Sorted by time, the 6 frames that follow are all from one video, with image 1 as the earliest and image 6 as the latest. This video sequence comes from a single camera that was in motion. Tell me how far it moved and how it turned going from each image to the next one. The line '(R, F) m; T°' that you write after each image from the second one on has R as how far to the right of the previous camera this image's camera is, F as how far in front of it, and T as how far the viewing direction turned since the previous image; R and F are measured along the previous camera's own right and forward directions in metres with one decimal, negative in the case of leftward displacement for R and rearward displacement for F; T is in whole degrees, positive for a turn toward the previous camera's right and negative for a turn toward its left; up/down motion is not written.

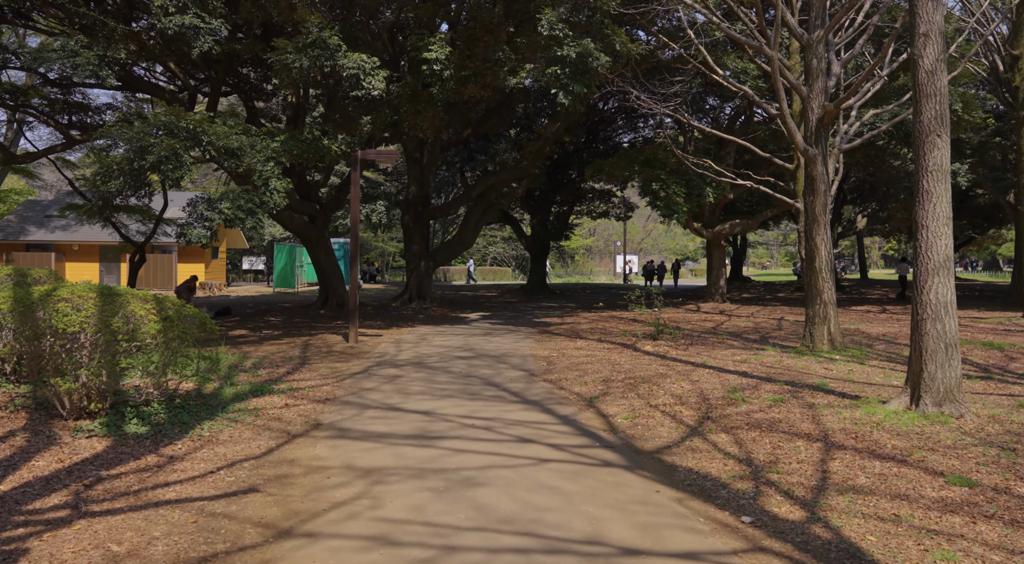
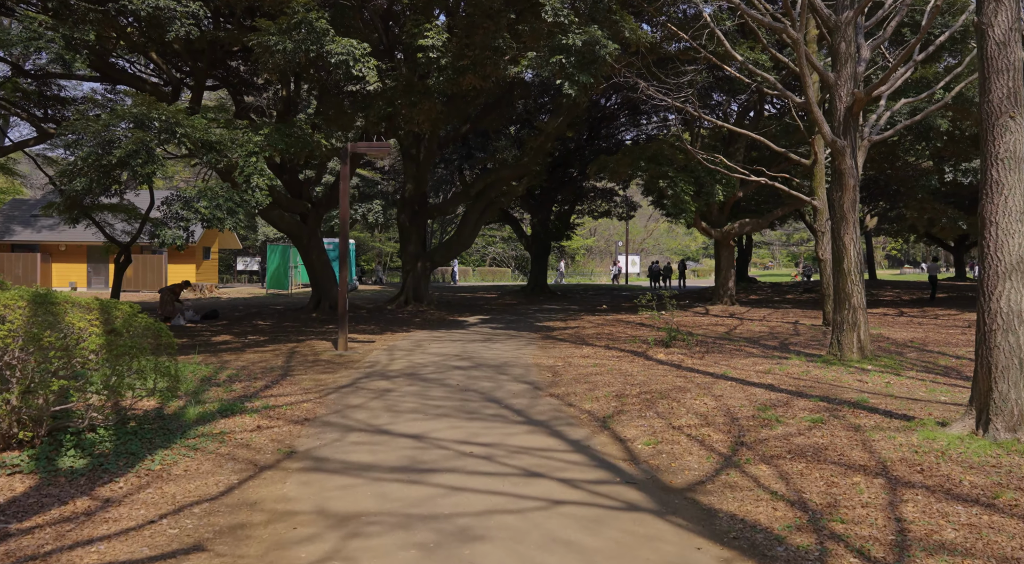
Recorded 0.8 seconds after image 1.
(0.0, +1.0) m; 0°
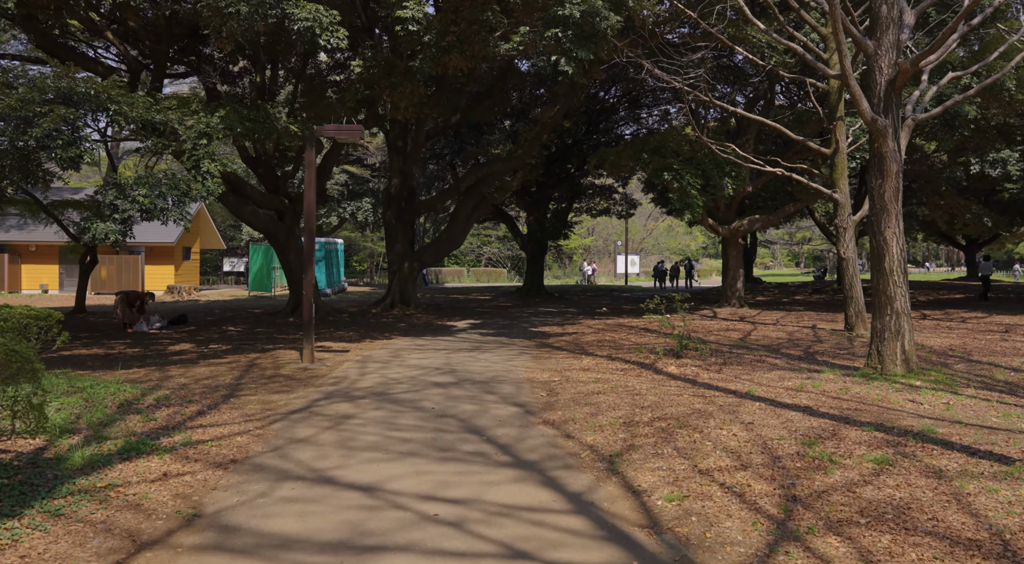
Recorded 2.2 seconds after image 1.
(+0.1, +1.6) m; 0°
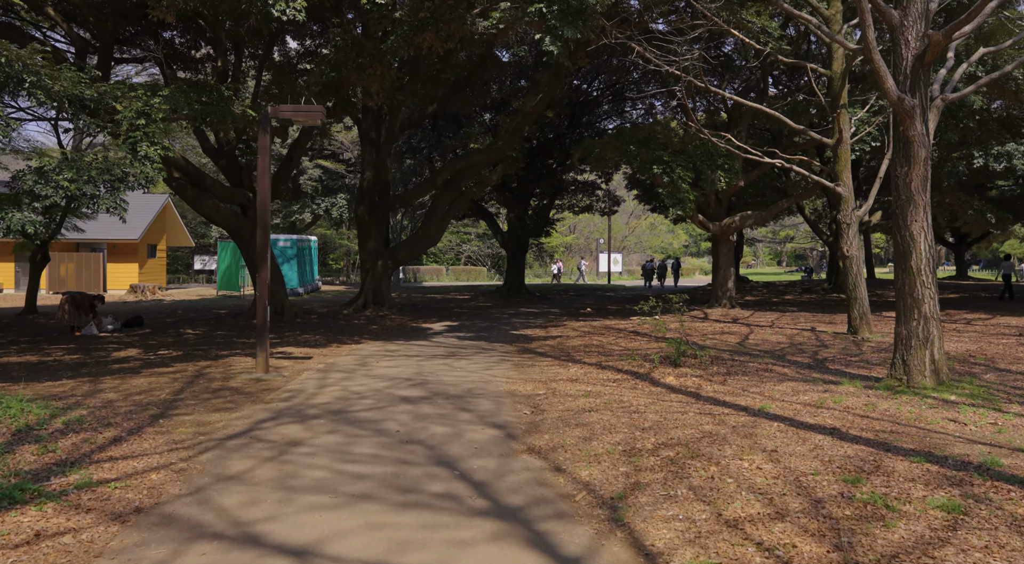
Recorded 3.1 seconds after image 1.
(0.0, +1.2) m; +1°
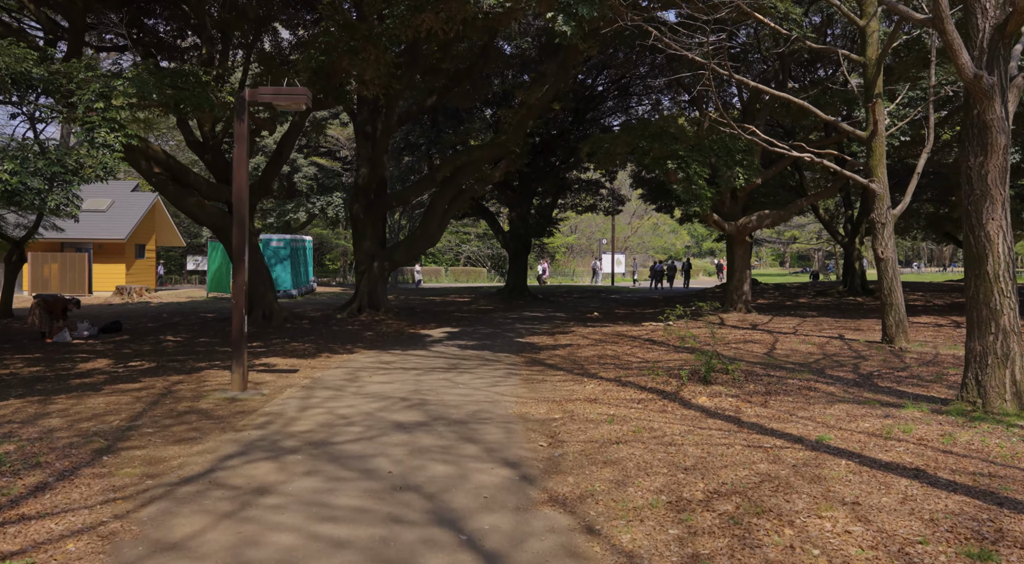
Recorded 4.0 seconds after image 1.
(-0.1, +1.2) m; 0°
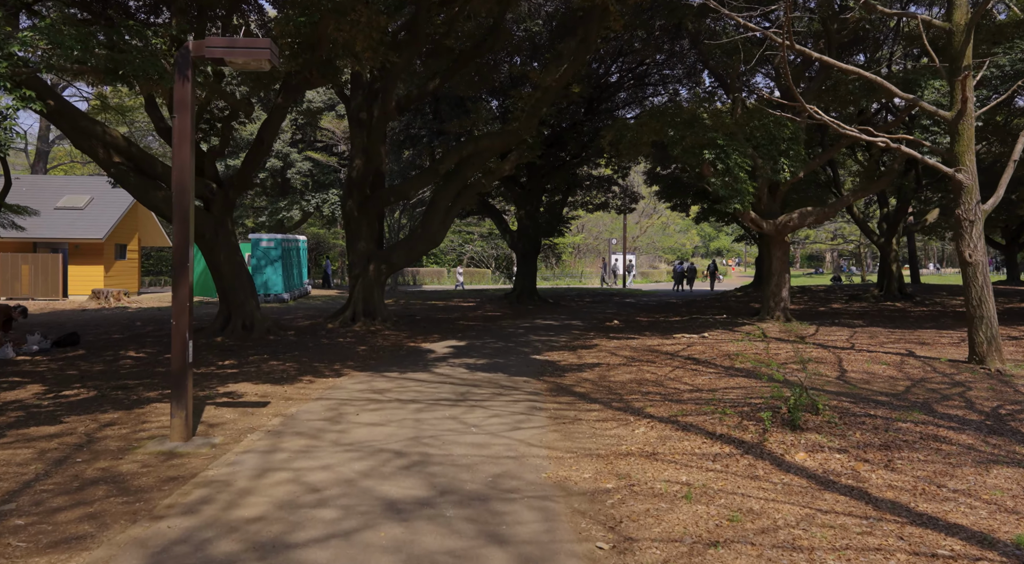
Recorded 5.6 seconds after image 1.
(-0.3, +2.2) m; 0°
